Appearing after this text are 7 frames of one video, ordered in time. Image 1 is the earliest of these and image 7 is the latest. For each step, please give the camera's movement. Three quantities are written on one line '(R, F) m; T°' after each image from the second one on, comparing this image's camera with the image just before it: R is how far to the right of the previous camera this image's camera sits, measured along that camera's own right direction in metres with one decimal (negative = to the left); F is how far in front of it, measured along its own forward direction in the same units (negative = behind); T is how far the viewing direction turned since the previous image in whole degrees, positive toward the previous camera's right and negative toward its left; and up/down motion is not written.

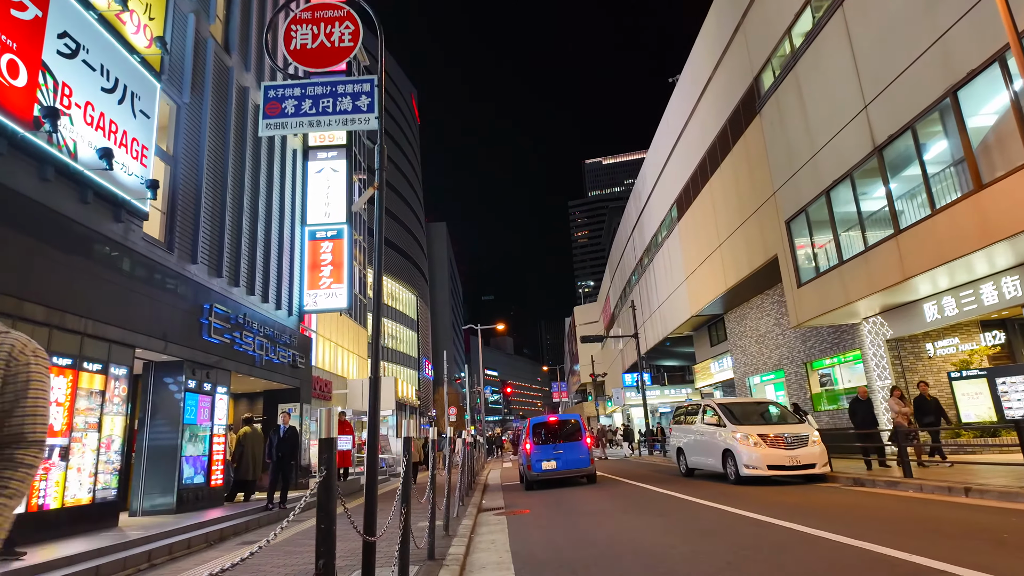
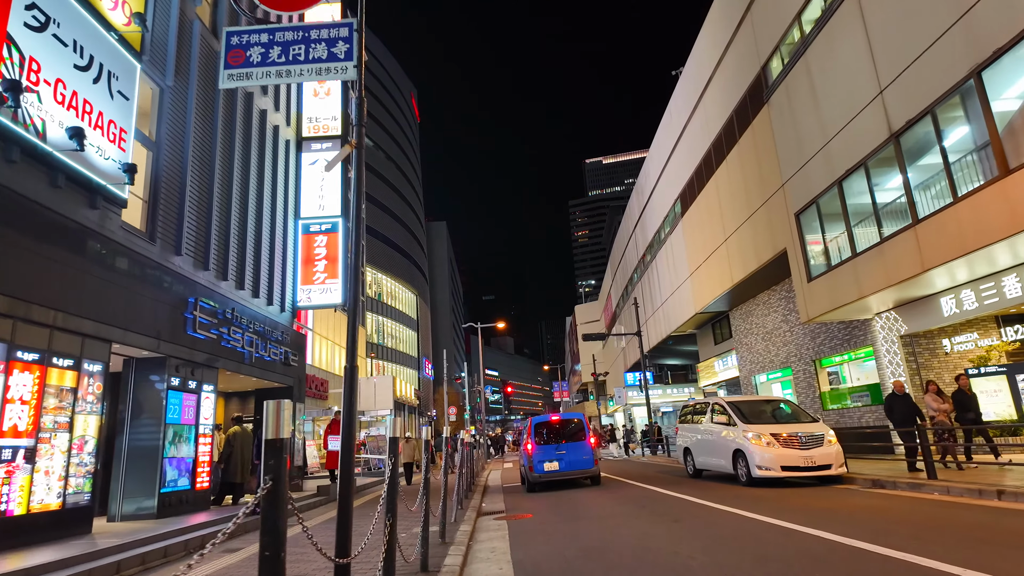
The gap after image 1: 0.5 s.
(0.0, +0.5) m; 0°
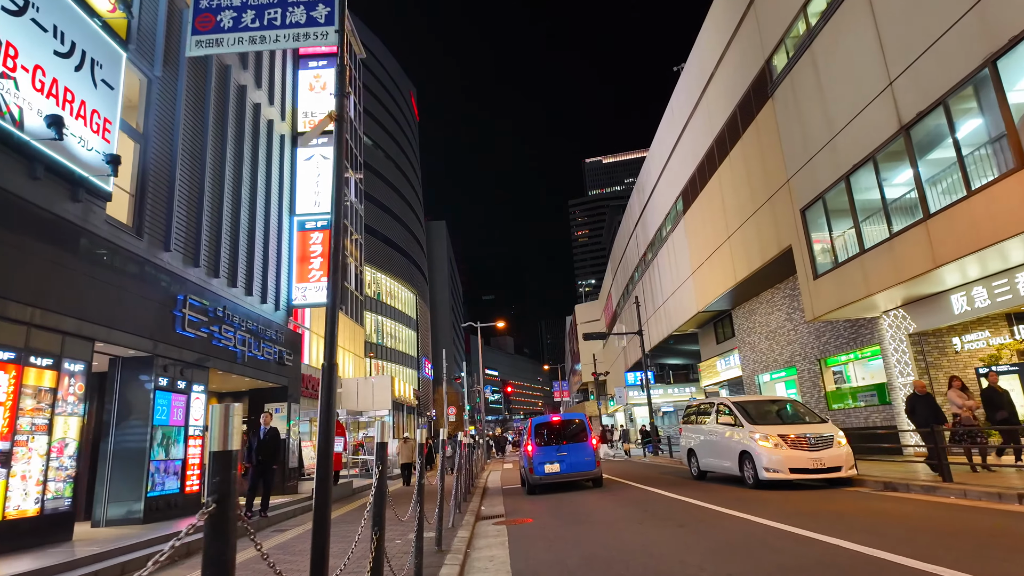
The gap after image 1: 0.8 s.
(0.0, +0.3) m; 0°
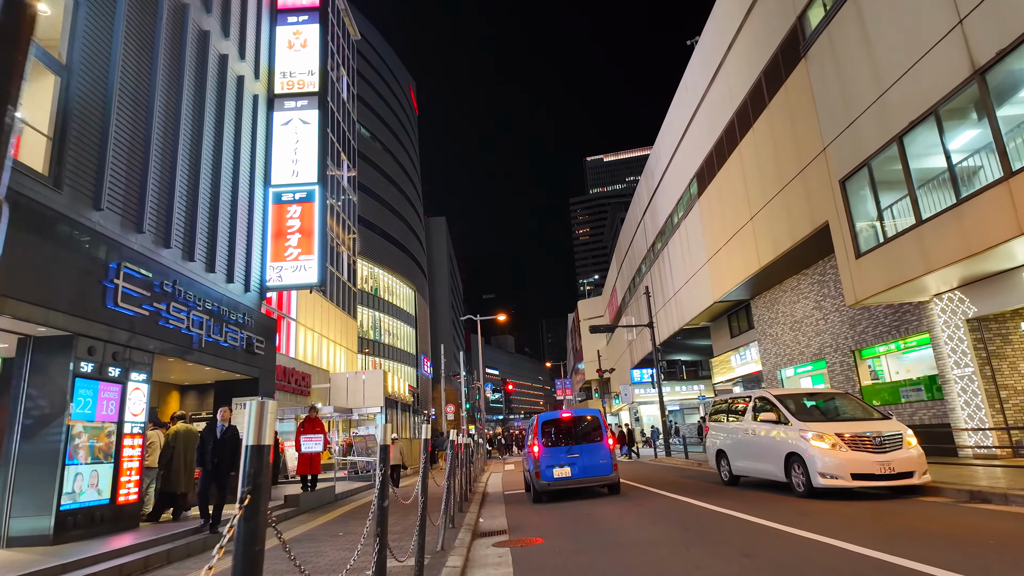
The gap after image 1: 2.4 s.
(-0.1, +1.8) m; 0°
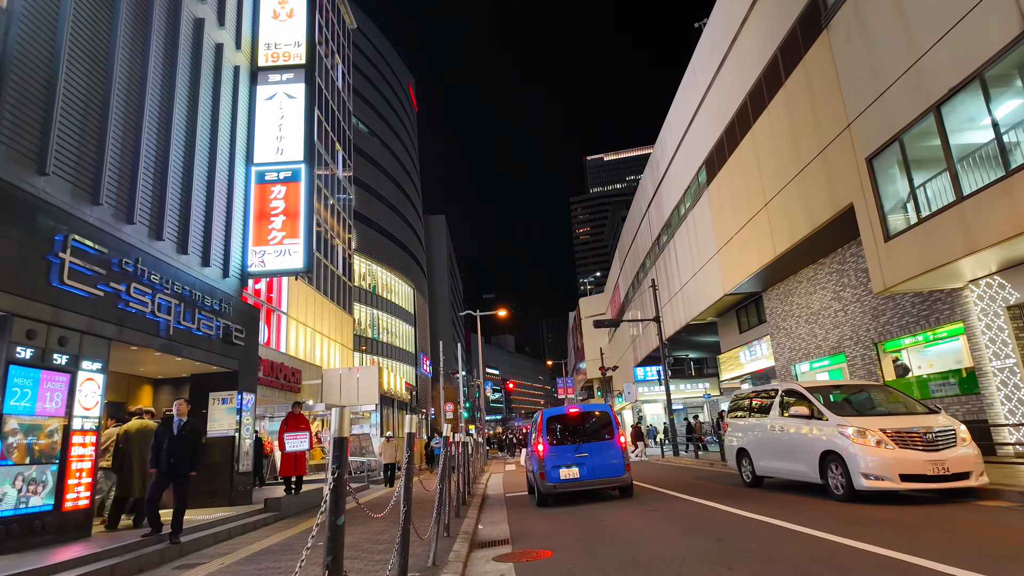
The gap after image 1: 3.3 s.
(0.0, +1.0) m; 0°
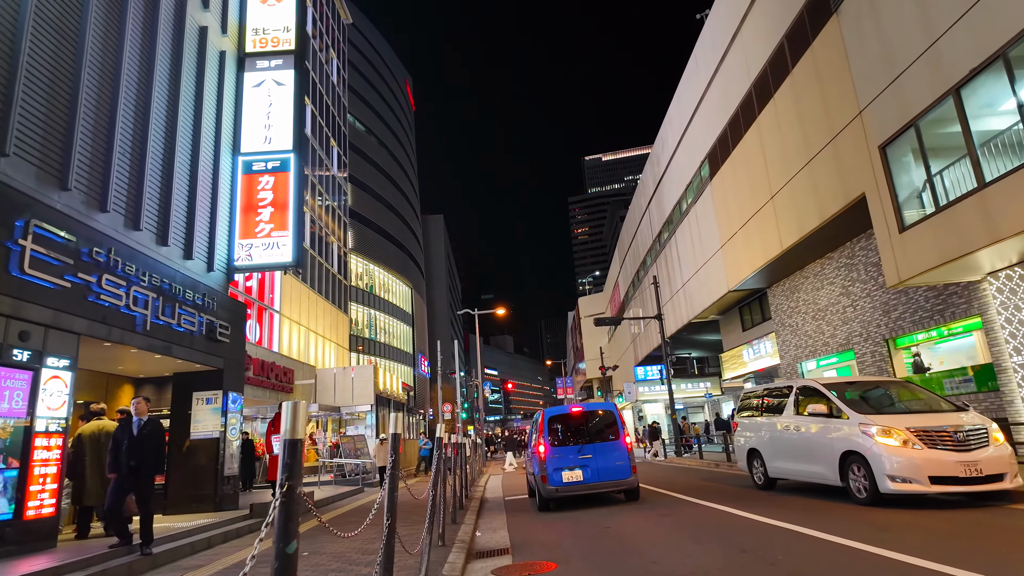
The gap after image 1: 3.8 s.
(0.0, +0.6) m; 0°
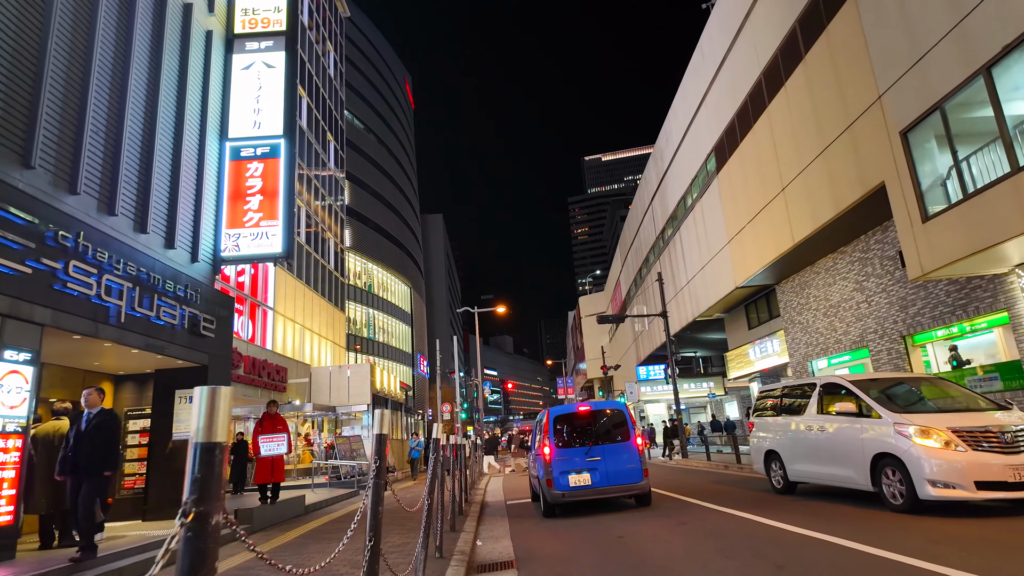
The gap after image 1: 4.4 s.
(-0.1, +0.6) m; 0°
